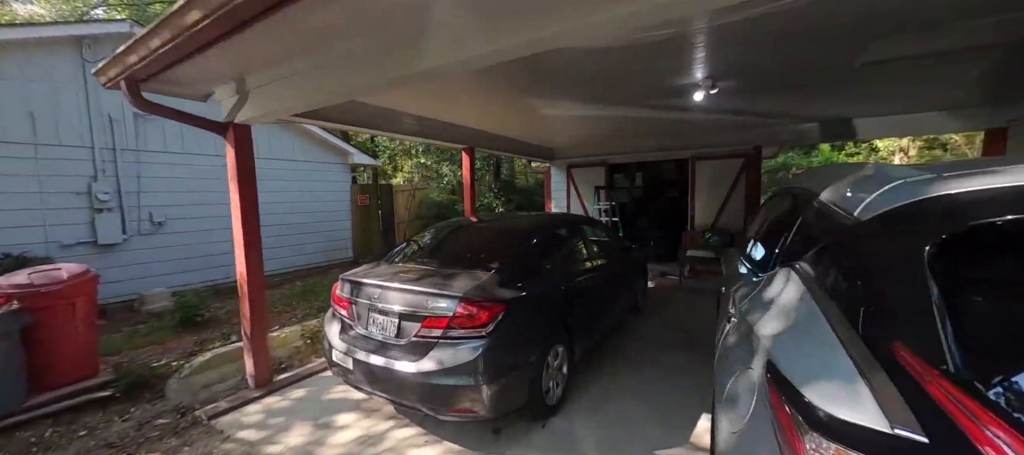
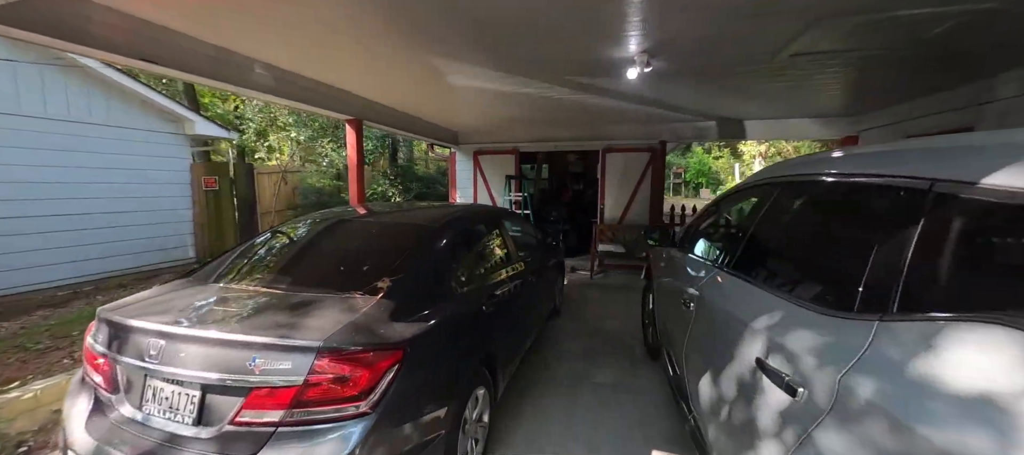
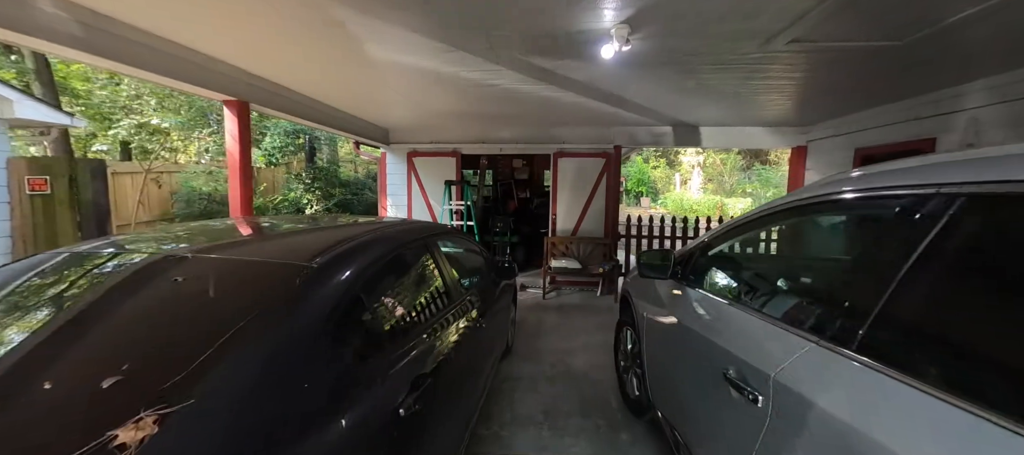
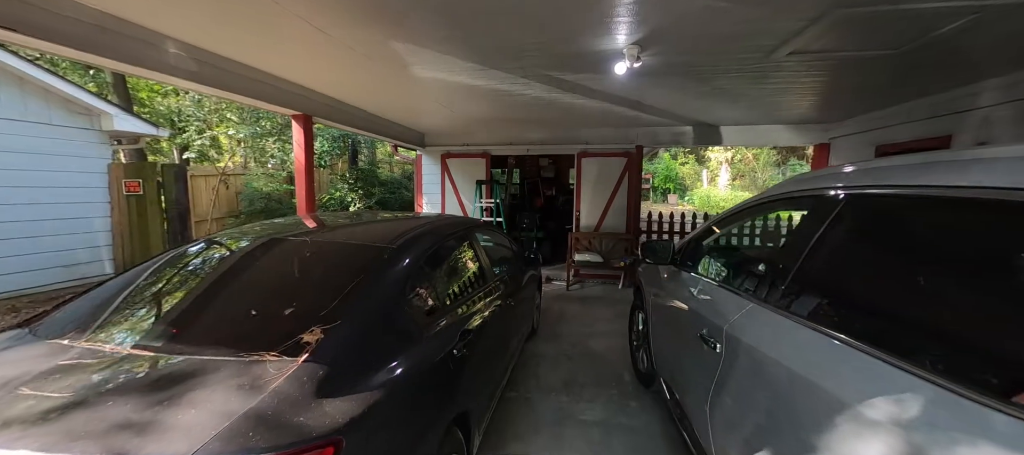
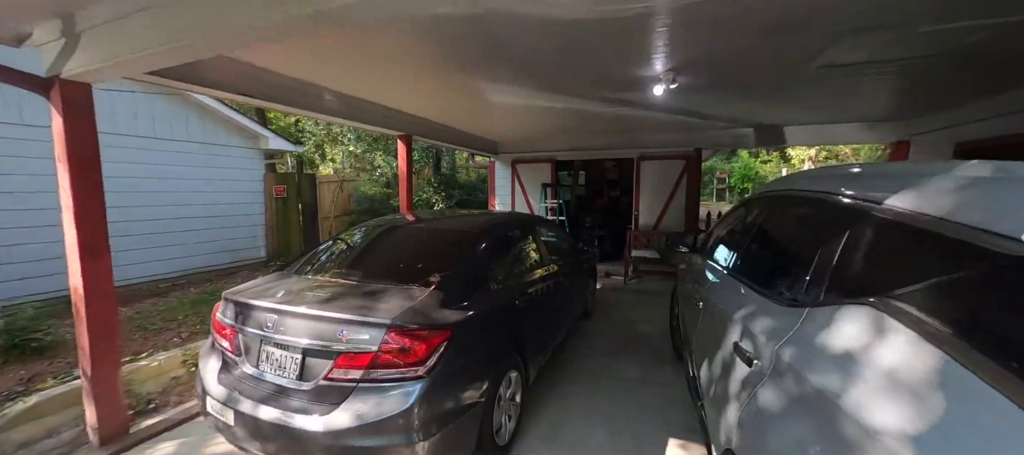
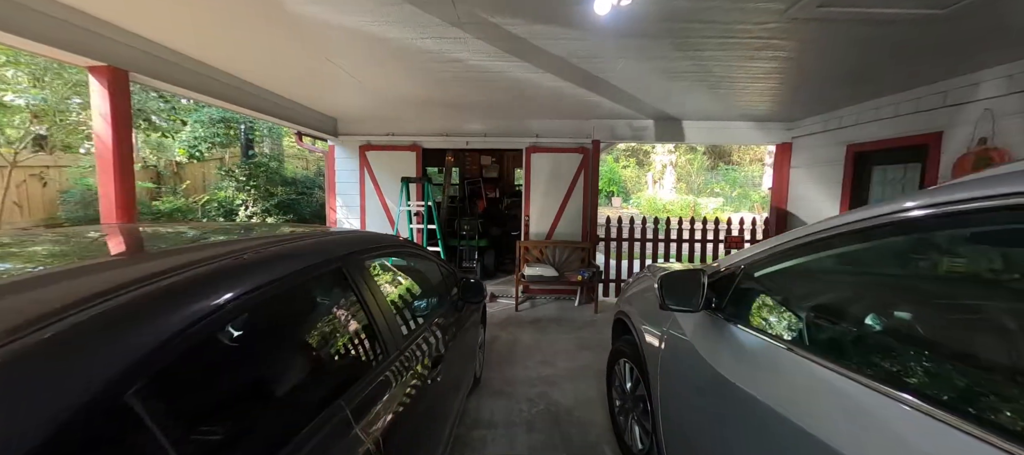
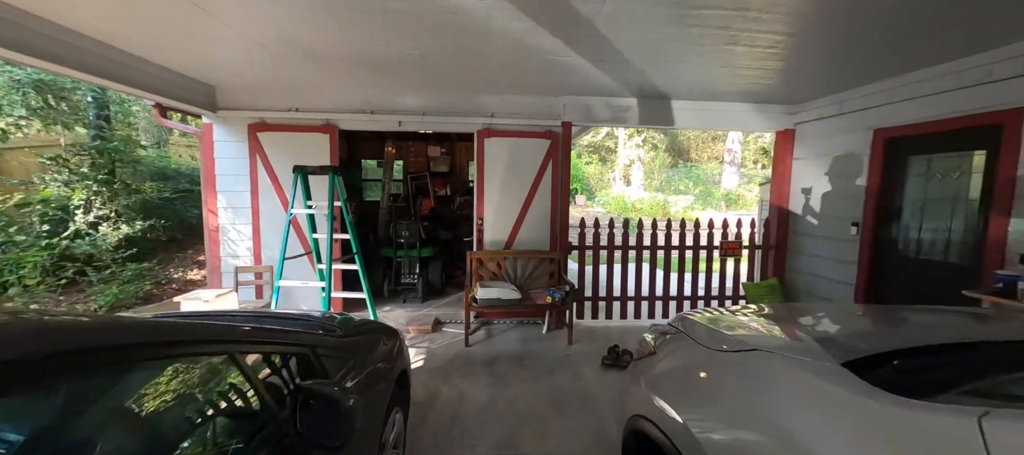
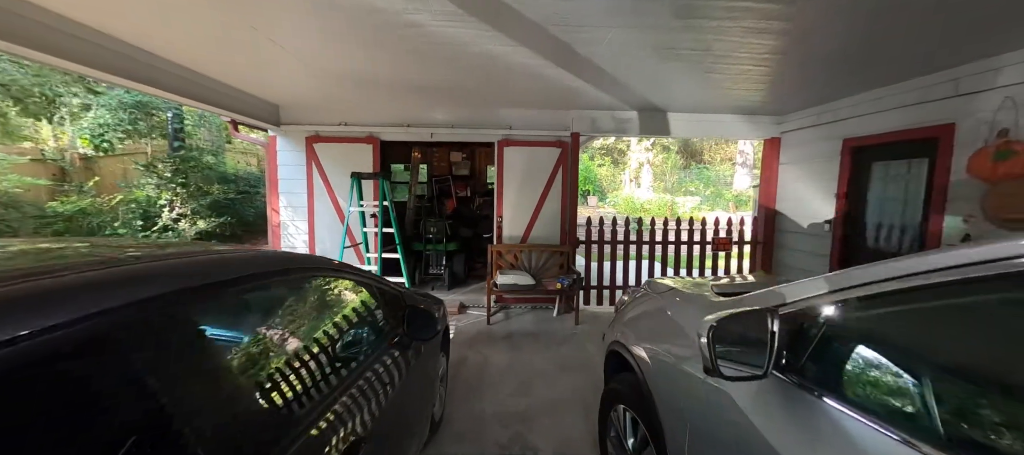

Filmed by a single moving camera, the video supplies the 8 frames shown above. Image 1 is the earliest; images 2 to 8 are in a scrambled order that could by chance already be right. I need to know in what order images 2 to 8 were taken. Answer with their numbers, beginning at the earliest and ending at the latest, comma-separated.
5, 2, 4, 3, 6, 8, 7
